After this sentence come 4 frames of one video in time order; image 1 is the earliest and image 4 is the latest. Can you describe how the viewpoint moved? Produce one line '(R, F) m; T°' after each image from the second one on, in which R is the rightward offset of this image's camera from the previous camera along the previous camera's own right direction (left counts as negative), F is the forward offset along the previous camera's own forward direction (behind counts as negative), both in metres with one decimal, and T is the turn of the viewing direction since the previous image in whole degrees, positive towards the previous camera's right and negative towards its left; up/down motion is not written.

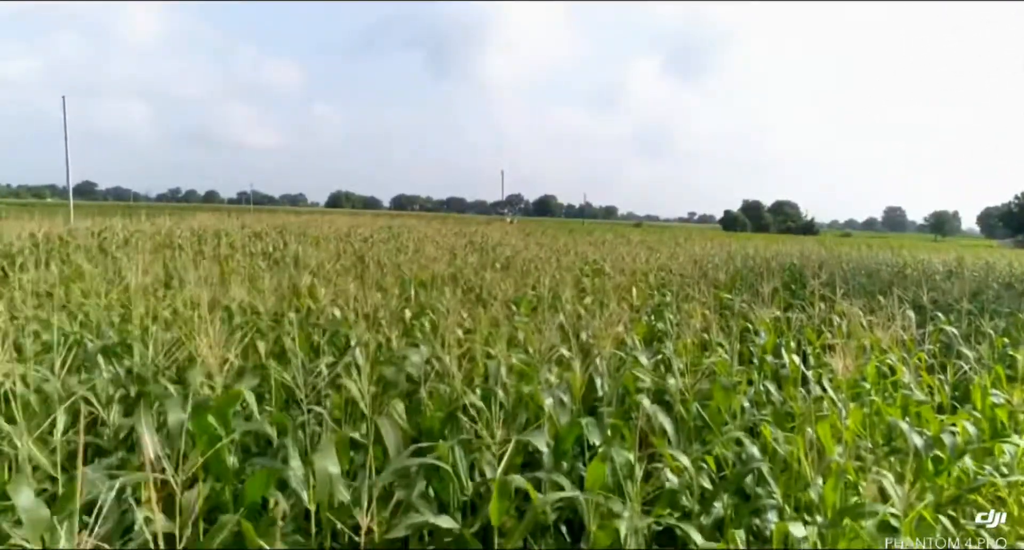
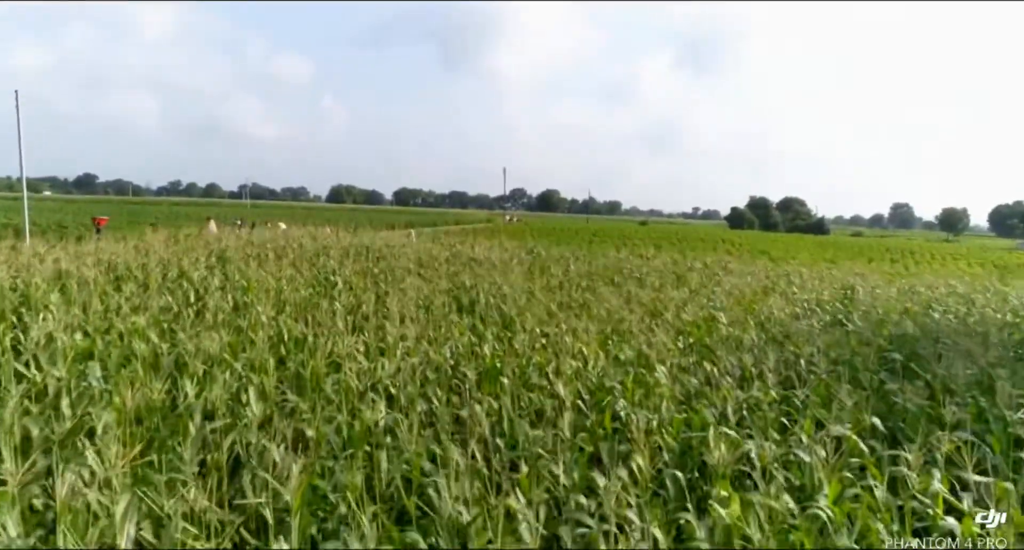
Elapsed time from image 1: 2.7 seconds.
(0.0, +1.8) m; 0°
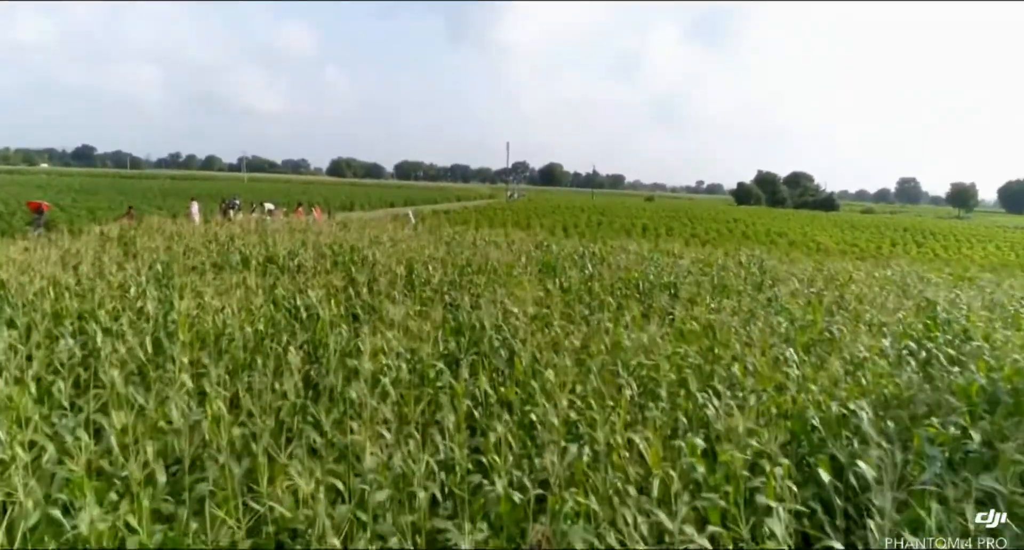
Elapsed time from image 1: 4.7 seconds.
(-0.1, +1.5) m; 0°
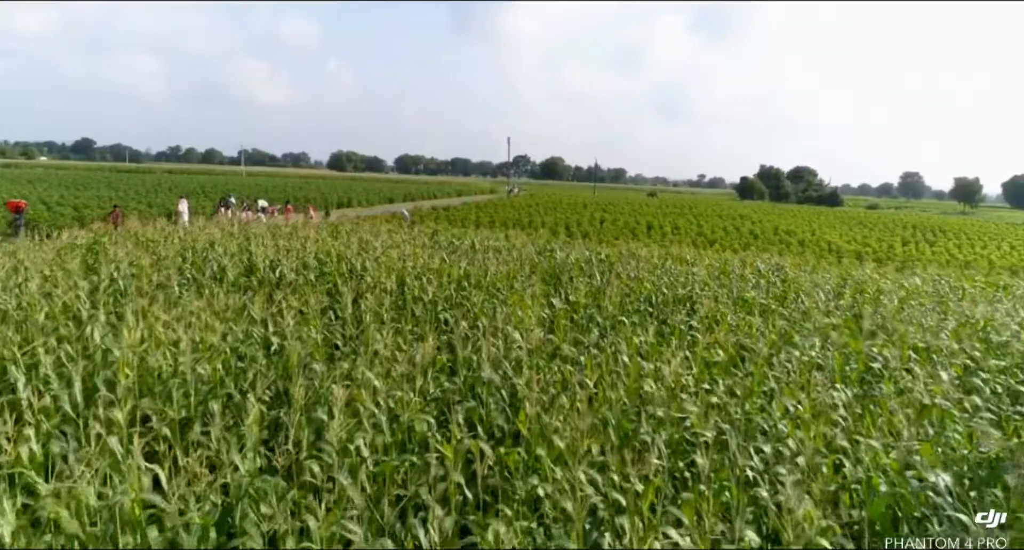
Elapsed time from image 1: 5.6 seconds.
(0.0, +0.7) m; 0°
